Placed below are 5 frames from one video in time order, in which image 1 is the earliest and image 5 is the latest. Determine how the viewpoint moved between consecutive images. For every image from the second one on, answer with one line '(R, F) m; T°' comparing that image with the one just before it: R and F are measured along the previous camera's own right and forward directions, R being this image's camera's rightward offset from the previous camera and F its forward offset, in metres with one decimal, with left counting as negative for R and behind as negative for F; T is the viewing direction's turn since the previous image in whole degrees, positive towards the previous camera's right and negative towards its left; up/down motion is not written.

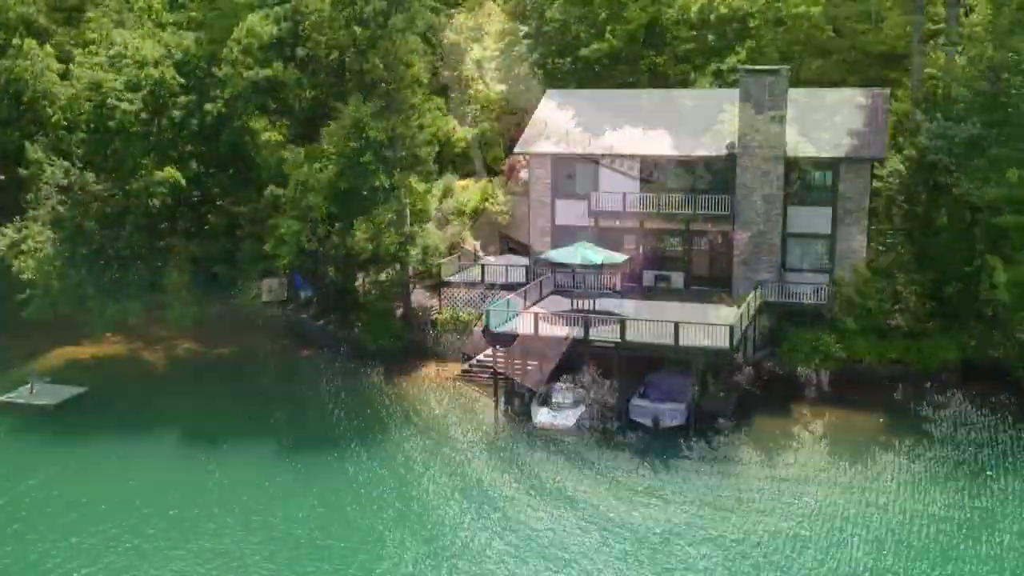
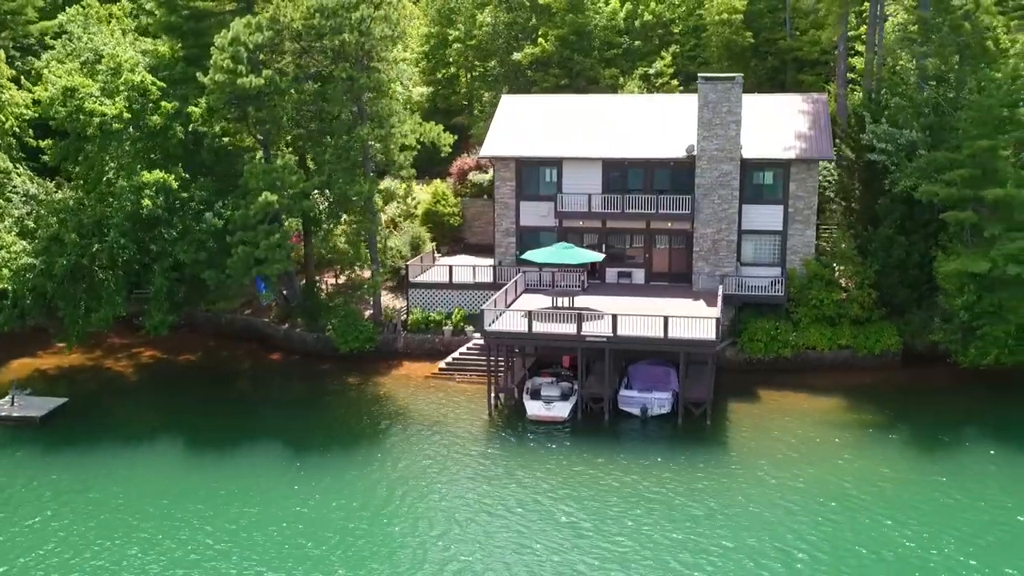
(-3.8, -1.1) m; +7°
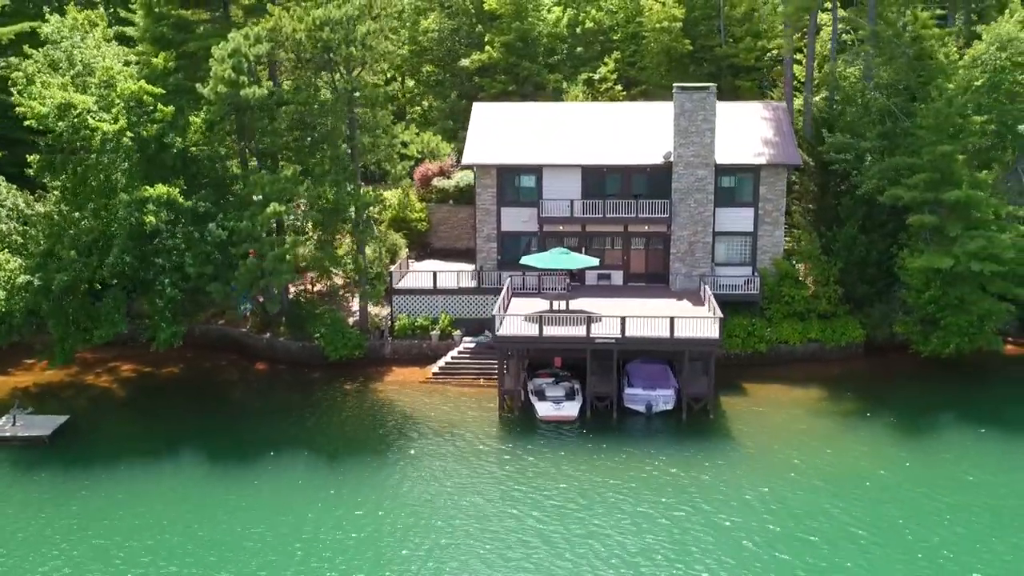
(-4.3, -0.8) m; +6°
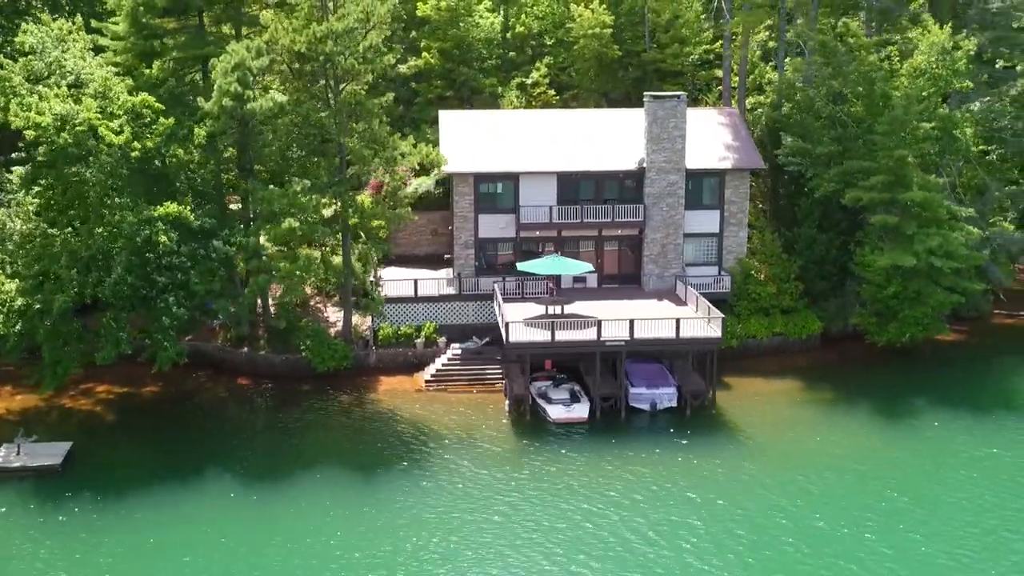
(-5.4, -0.5) m; +8°
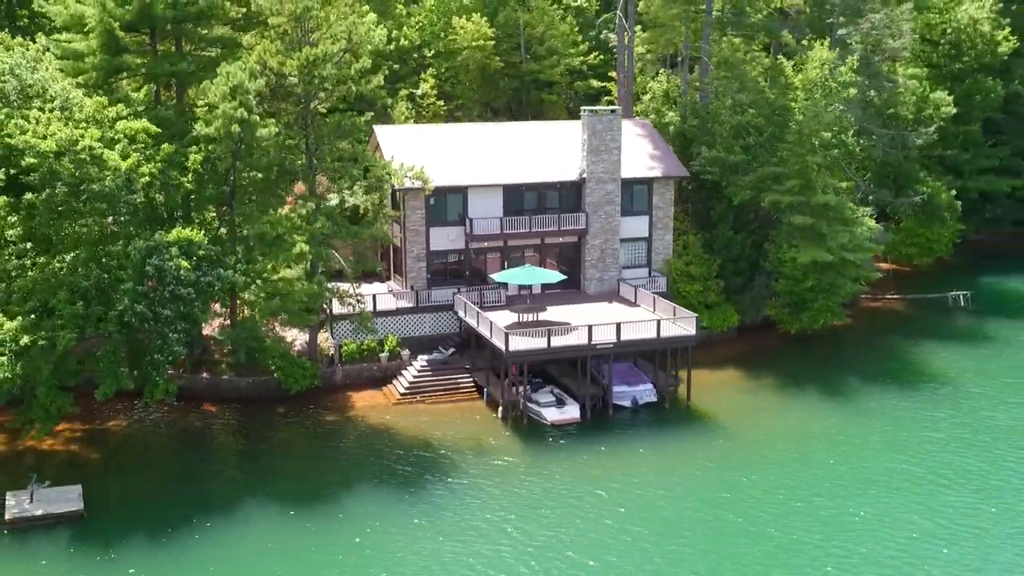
(-8.1, -0.8) m; +13°
